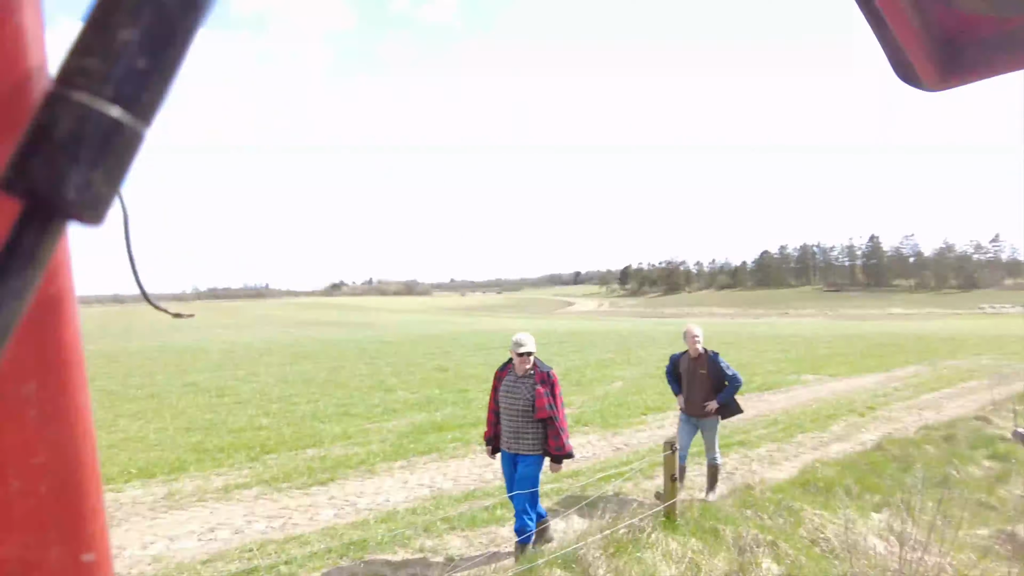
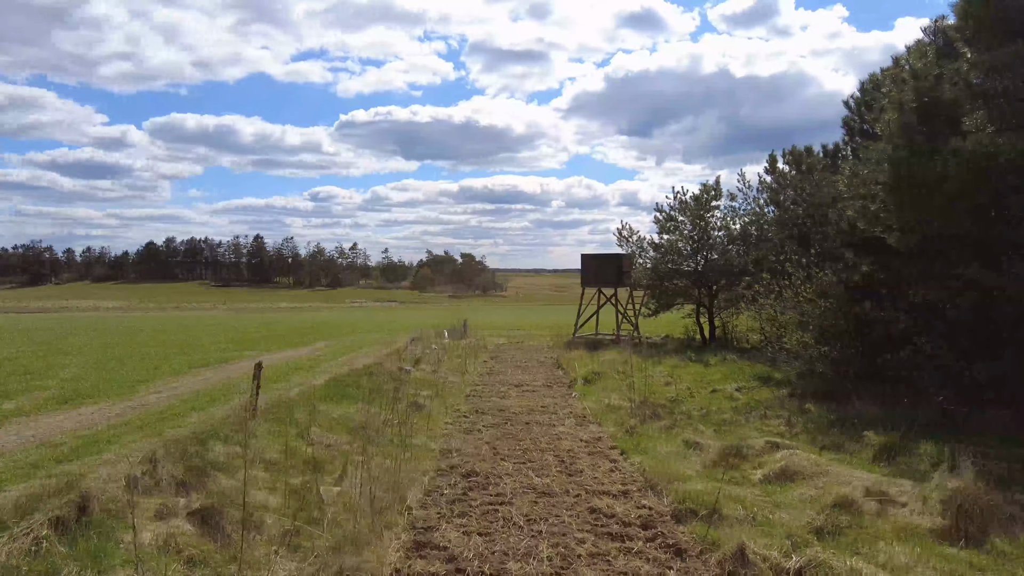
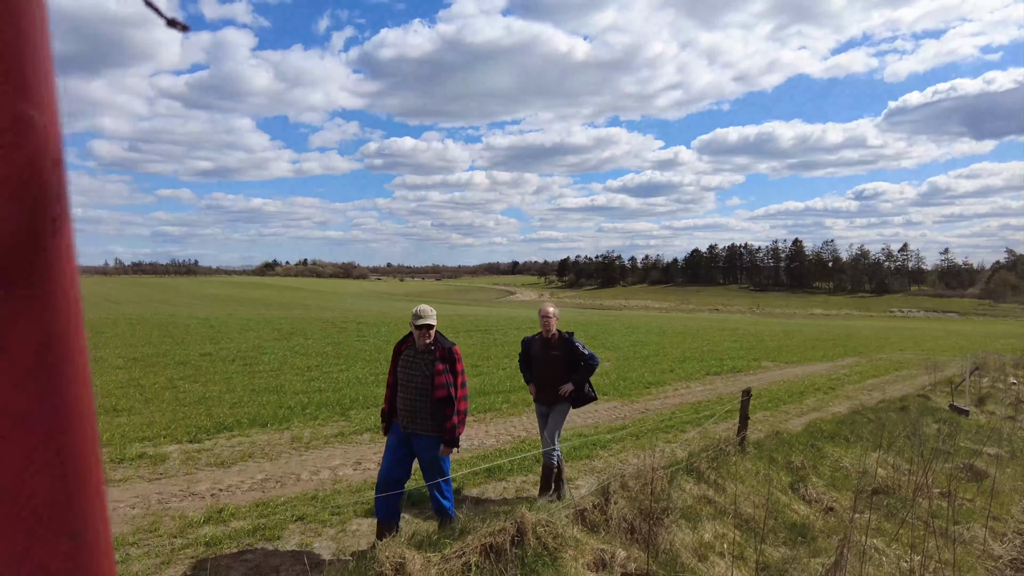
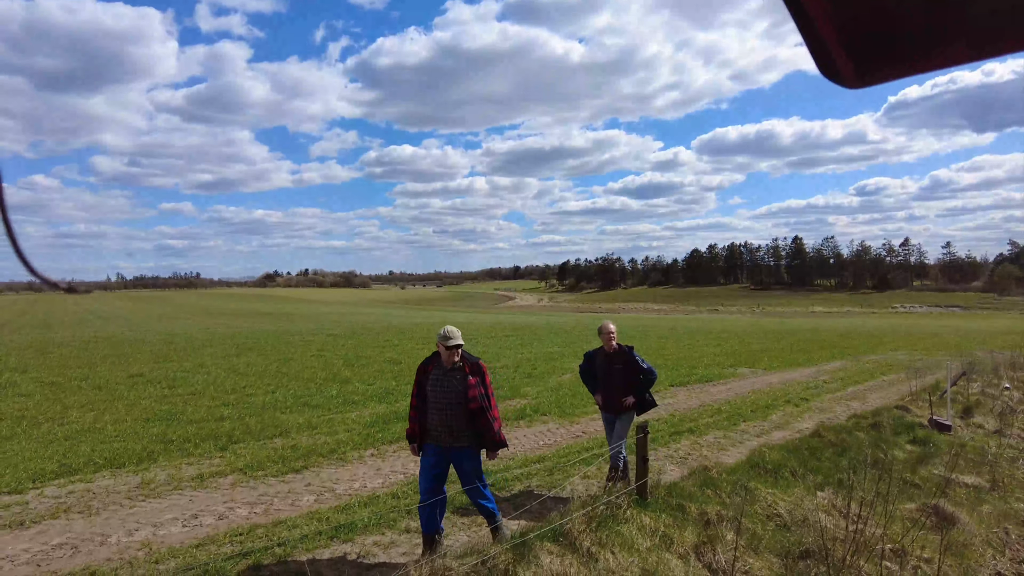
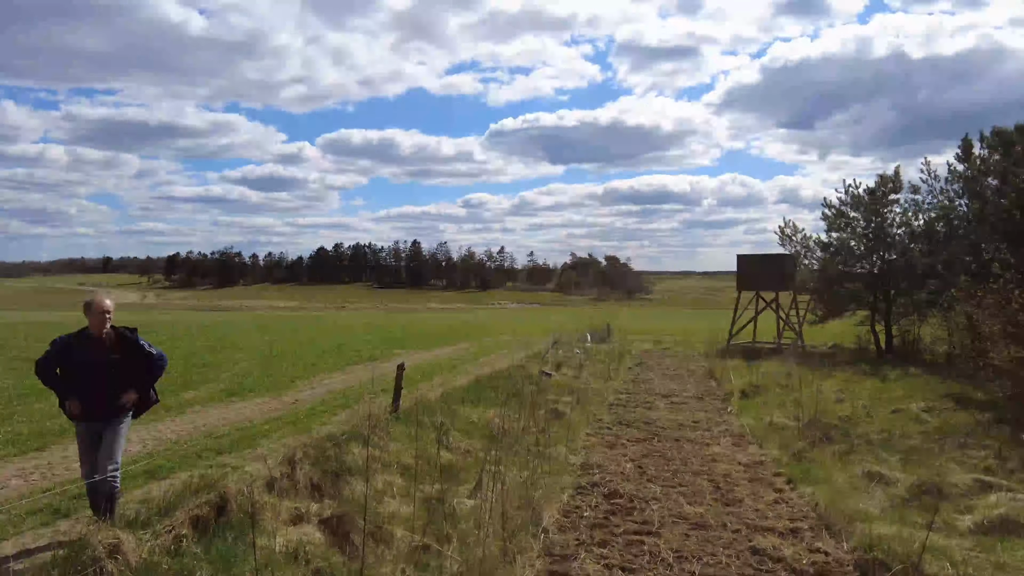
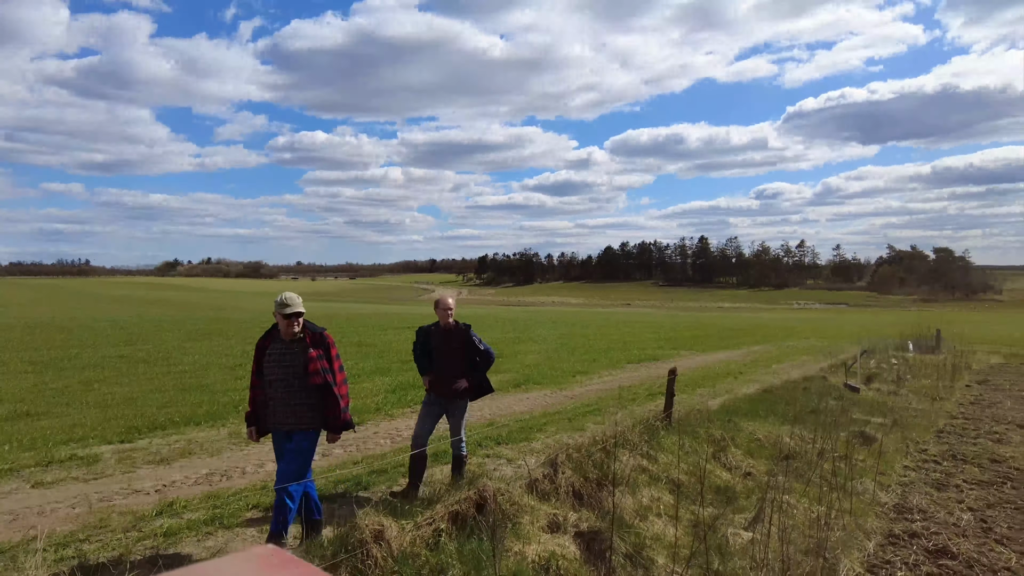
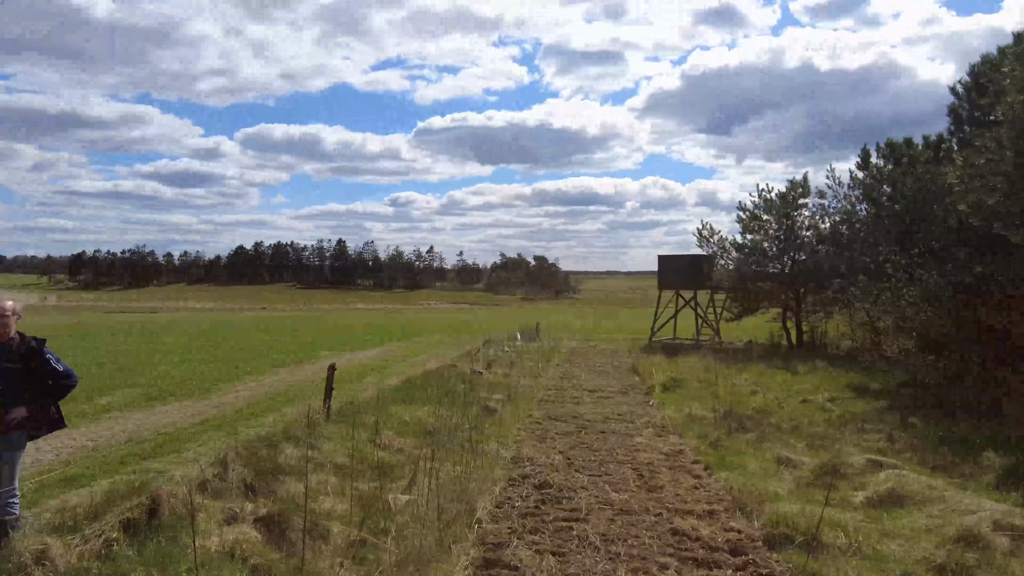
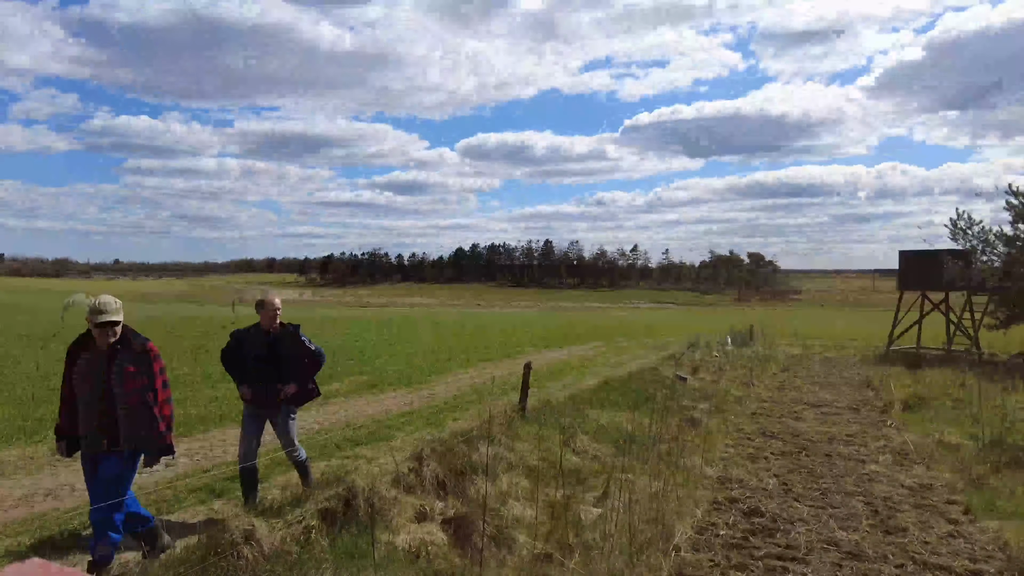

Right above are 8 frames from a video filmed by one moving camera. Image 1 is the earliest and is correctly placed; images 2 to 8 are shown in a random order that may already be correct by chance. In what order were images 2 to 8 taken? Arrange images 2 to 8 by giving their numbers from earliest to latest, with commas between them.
4, 3, 6, 8, 5, 7, 2
